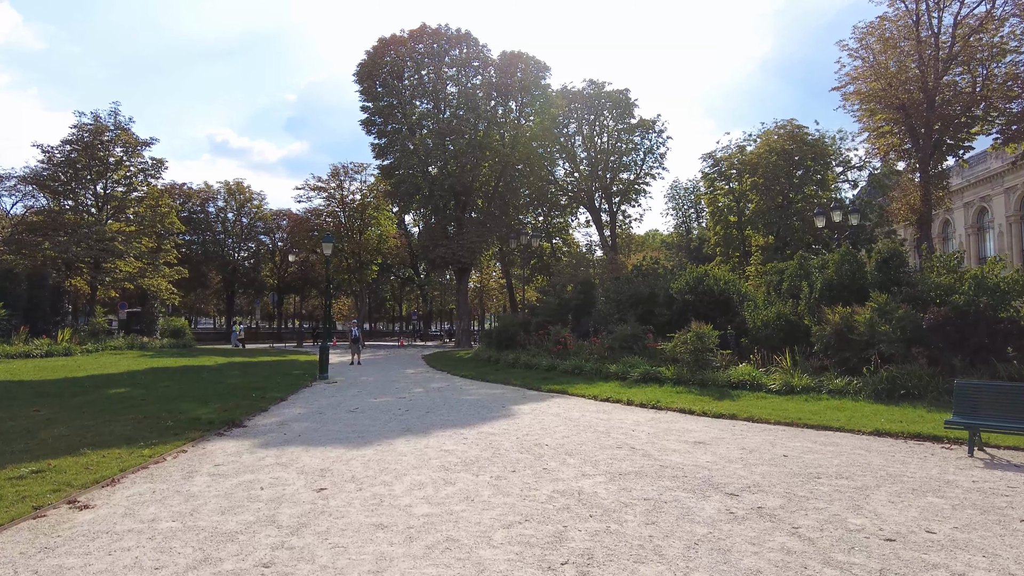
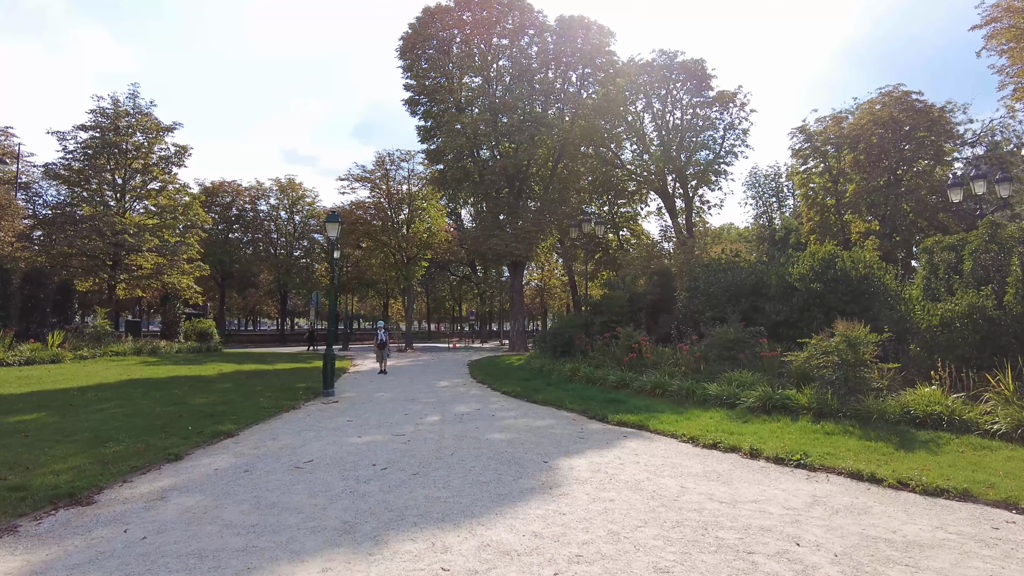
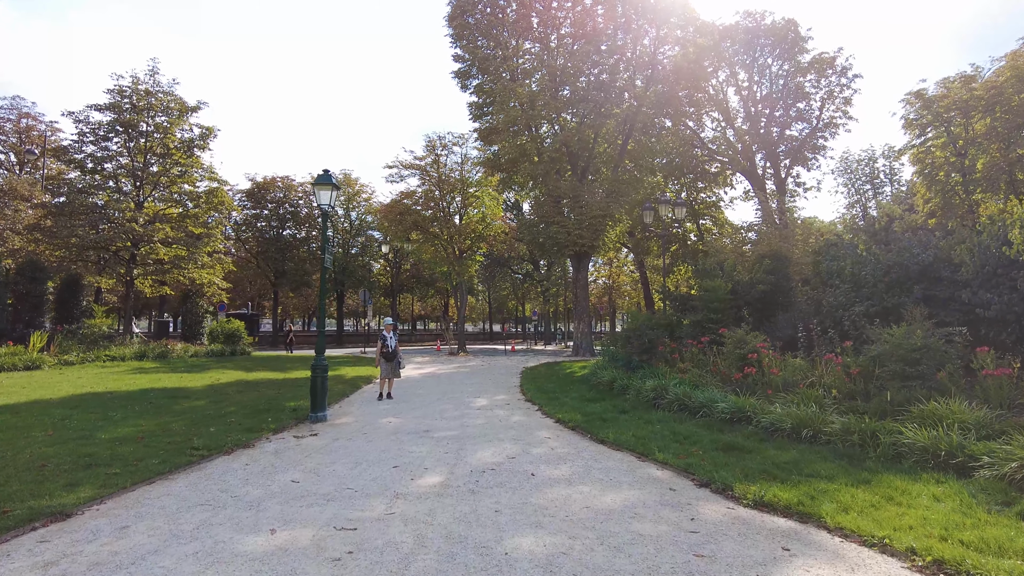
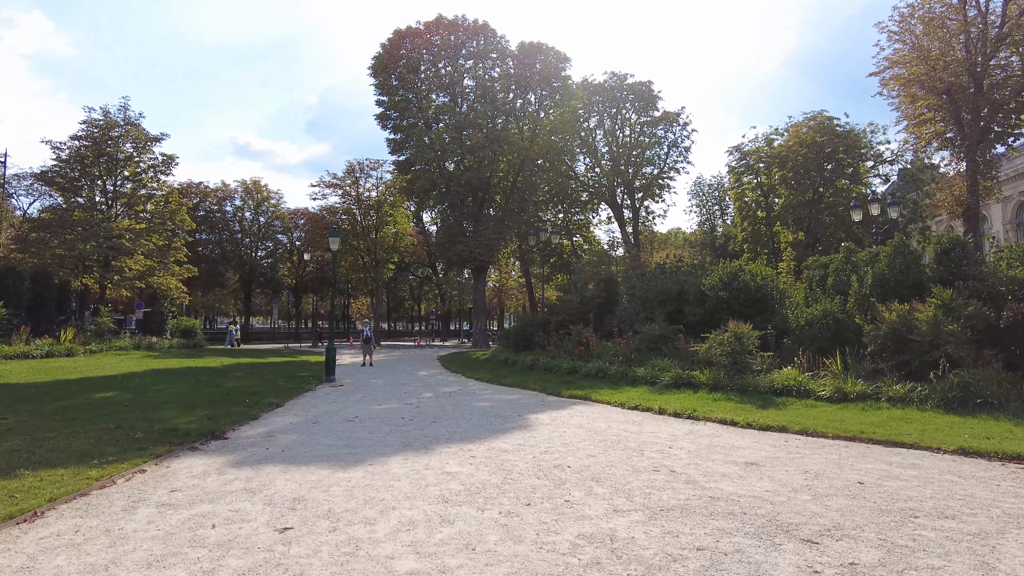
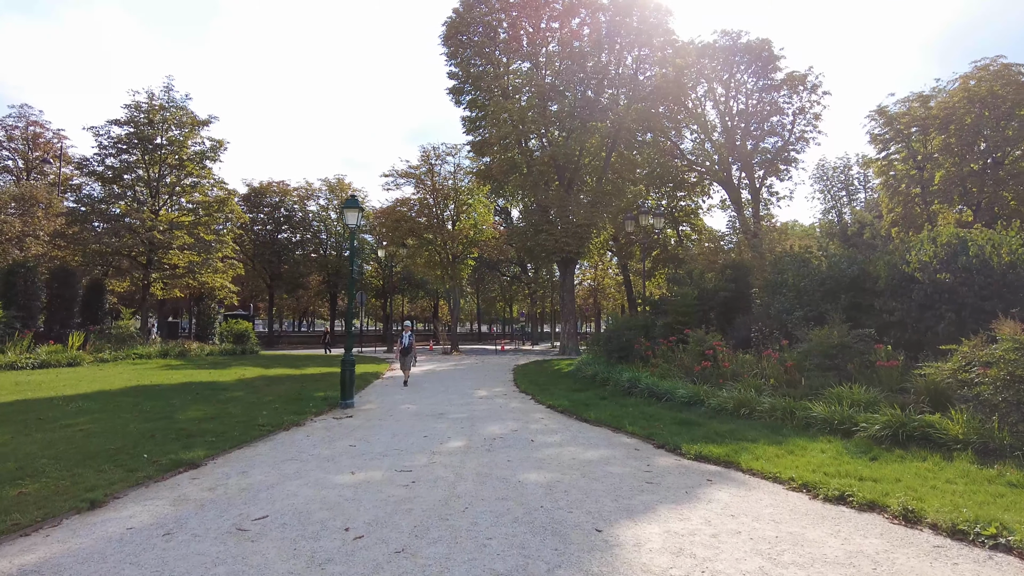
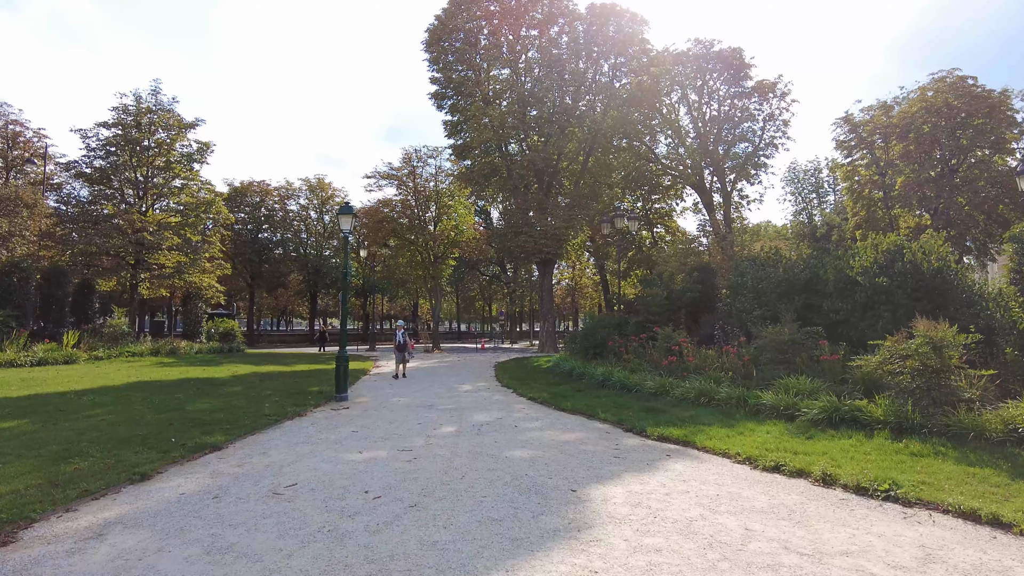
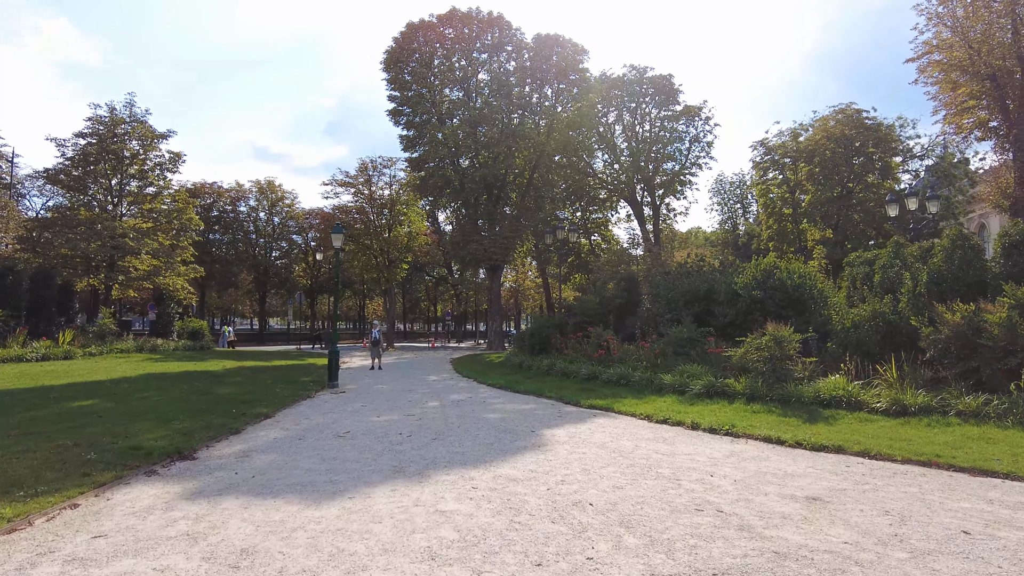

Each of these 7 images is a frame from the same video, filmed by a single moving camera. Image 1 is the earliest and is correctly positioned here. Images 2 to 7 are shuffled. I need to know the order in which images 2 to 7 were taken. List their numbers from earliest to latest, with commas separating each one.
4, 7, 2, 6, 5, 3
